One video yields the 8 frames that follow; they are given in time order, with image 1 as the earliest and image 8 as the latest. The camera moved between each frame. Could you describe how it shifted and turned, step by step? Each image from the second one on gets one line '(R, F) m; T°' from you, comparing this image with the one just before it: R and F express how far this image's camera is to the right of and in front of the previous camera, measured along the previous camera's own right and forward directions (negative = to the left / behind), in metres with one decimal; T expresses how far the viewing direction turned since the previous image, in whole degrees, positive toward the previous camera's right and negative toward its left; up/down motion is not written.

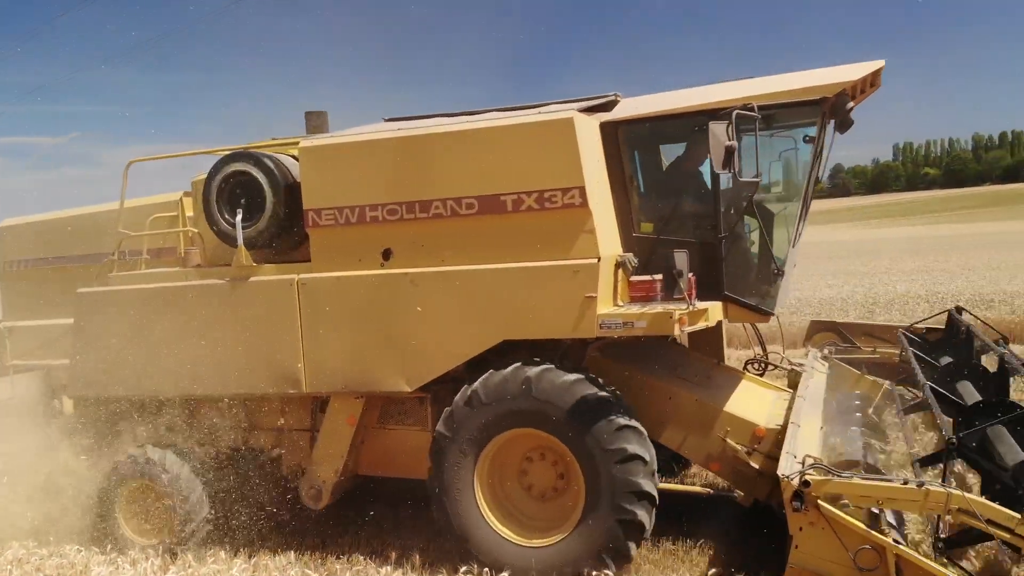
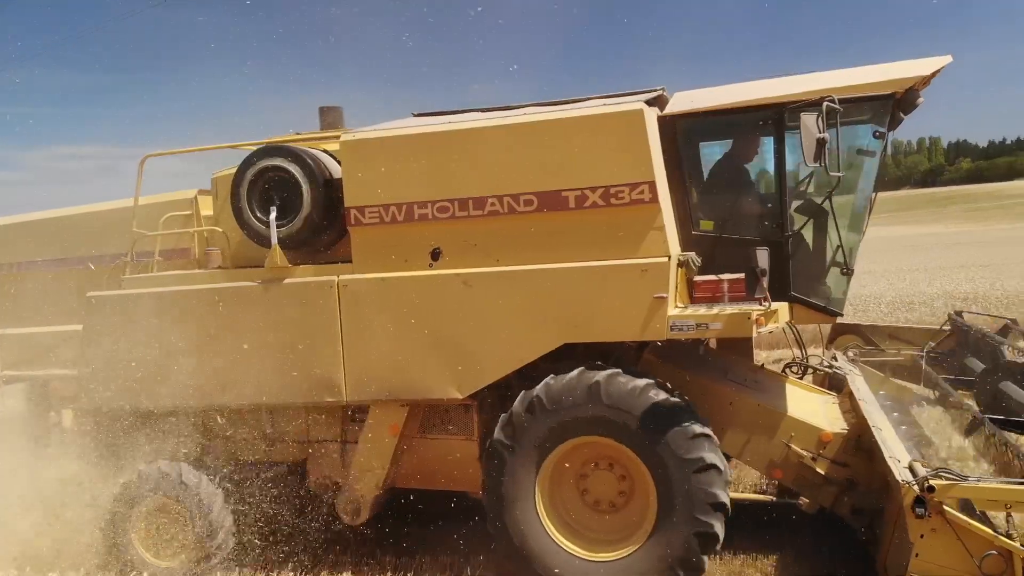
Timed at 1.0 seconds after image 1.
(-0.5, +0.2) m; +4°
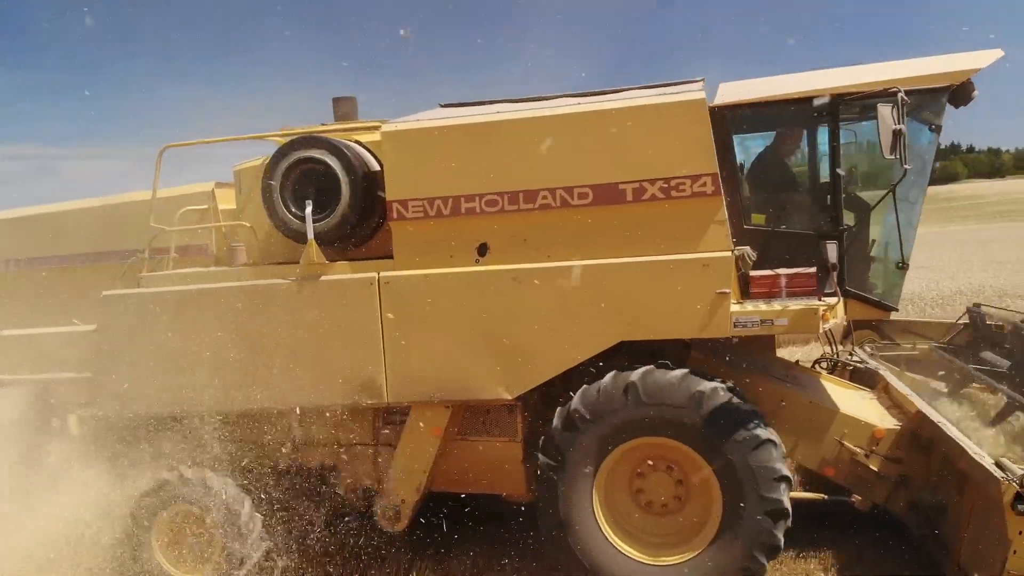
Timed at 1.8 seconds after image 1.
(-0.4, +0.1) m; +3°
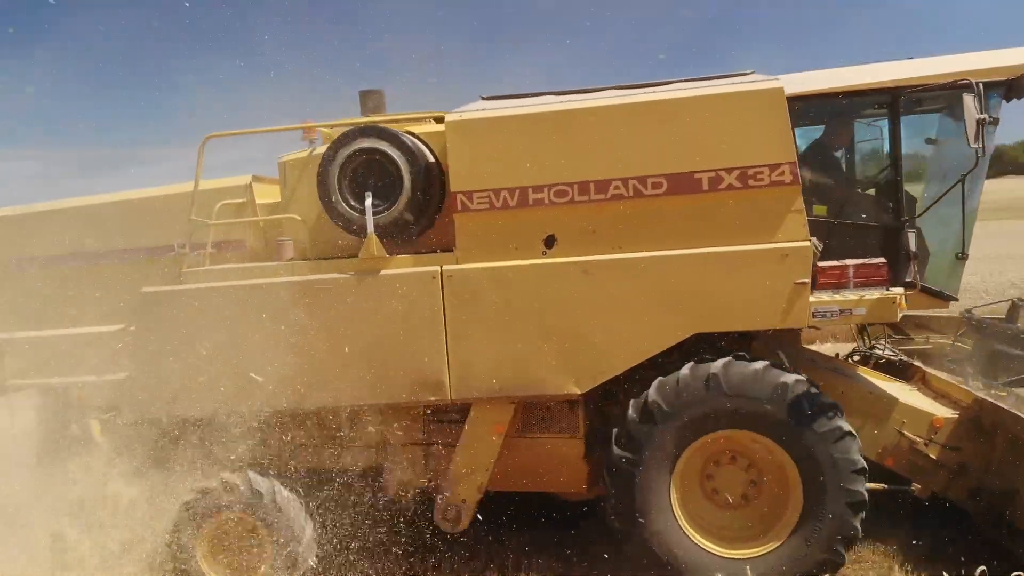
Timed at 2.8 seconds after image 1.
(-0.5, +0.1) m; +4°
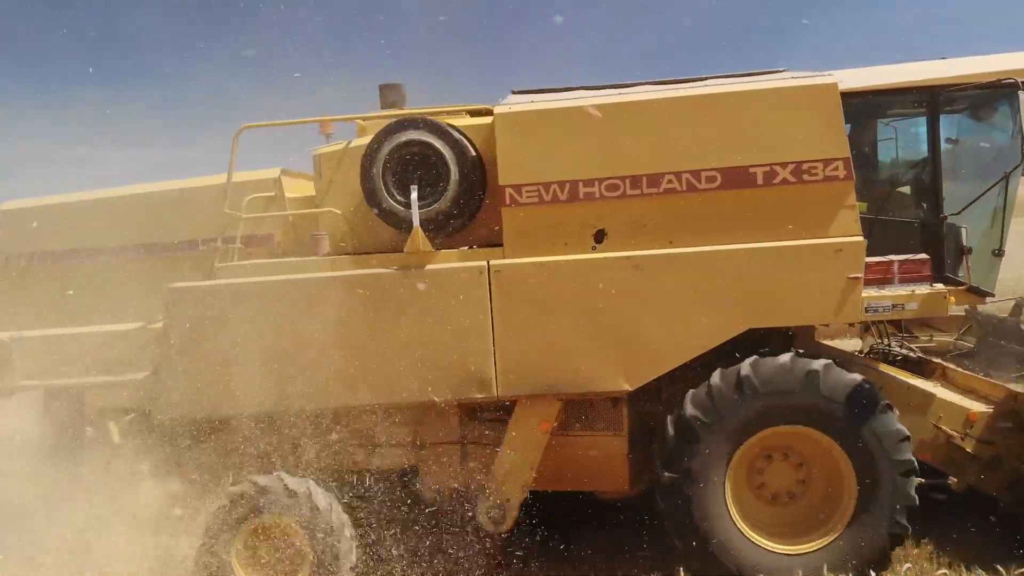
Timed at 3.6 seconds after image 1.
(-0.4, +0.1) m; +4°
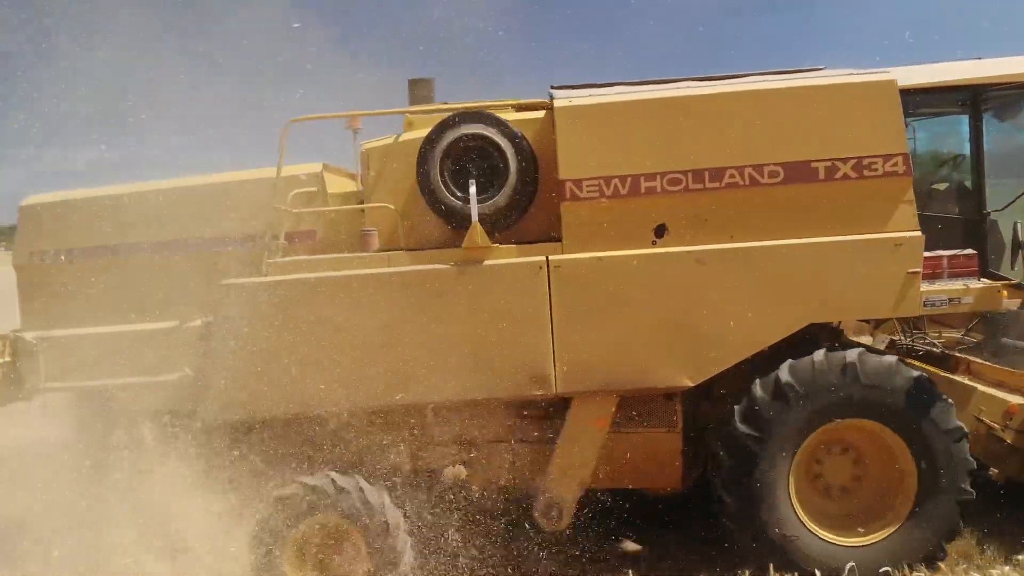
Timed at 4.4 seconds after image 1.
(-0.4, +0.1) m; +3°
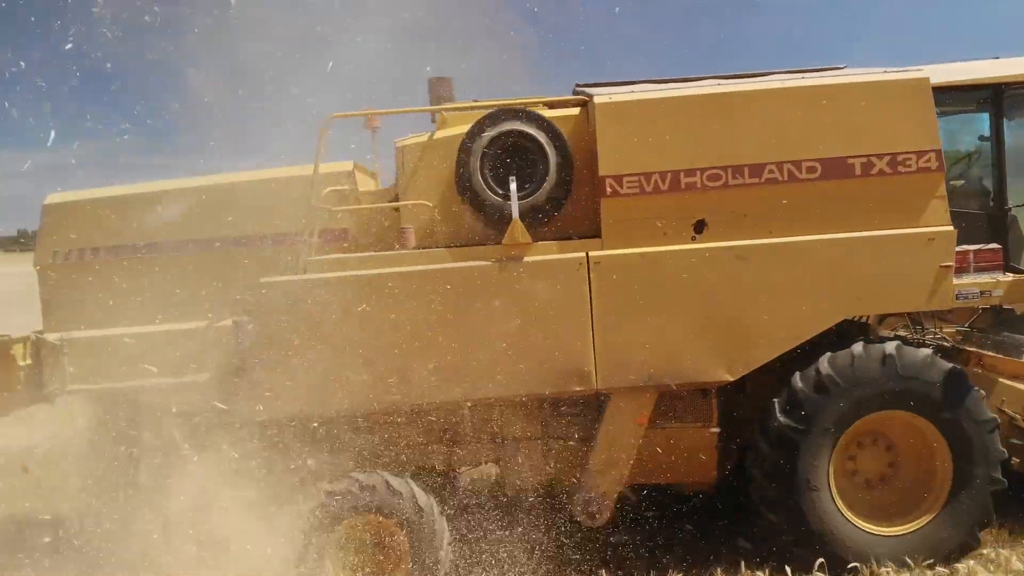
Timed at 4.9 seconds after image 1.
(-0.3, 0.0) m; +2°
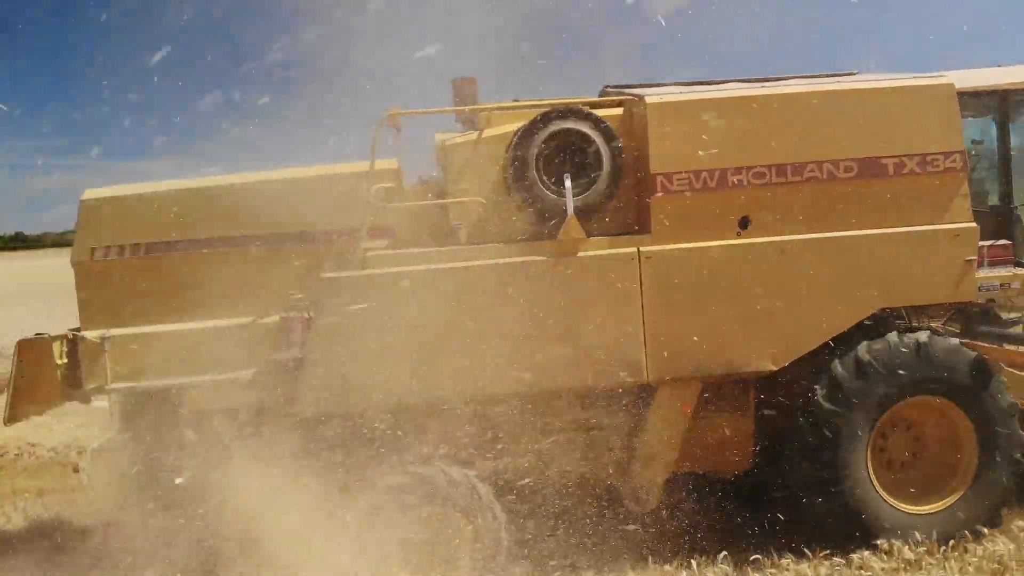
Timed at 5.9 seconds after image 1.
(-0.5, -0.1) m; +5°
